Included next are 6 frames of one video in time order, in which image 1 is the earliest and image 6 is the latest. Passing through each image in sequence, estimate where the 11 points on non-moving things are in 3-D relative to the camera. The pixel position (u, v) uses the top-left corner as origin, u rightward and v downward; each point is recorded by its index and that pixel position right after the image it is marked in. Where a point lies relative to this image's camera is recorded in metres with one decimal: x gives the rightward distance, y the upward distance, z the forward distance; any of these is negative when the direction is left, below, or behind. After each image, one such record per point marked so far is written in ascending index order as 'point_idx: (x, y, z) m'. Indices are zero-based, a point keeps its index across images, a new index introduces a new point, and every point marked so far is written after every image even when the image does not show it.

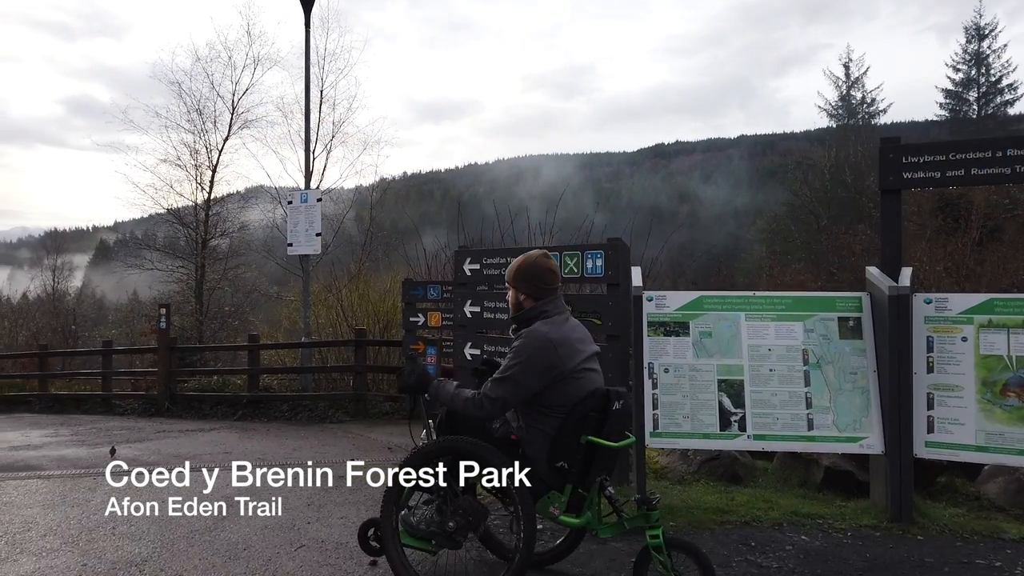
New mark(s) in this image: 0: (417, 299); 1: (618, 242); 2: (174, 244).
0: (-1.3, -0.2, +10.3) m
1: (+0.8, +0.3, +5.5) m
2: (-8.7, +1.1, +19.8) m
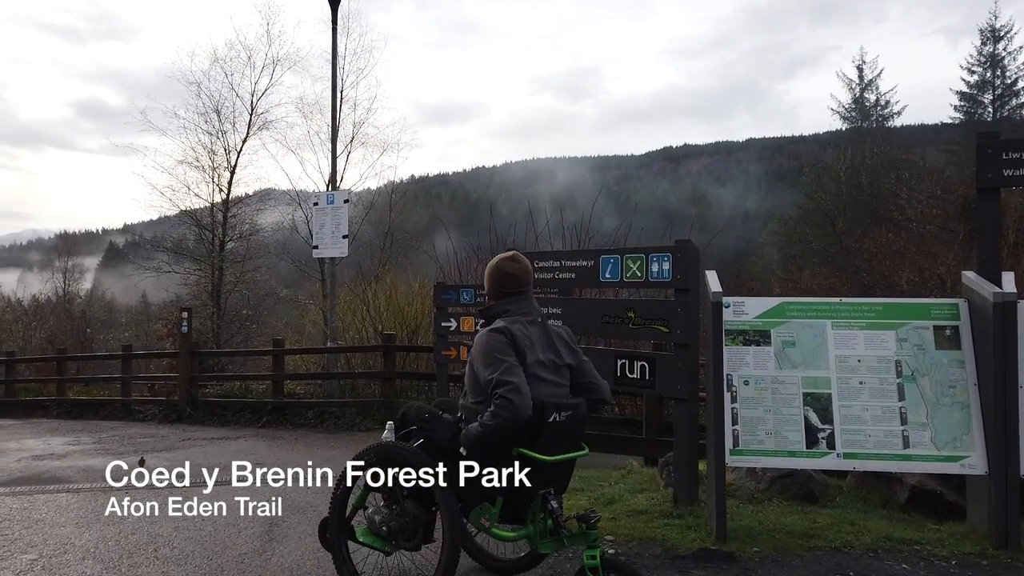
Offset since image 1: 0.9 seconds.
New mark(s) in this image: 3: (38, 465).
0: (-0.8, -0.2, +9.9) m
1: (+1.2, +0.3, +5.1) m
2: (-8.2, +1.1, +19.6) m
3: (-4.7, -1.8, +7.6) m
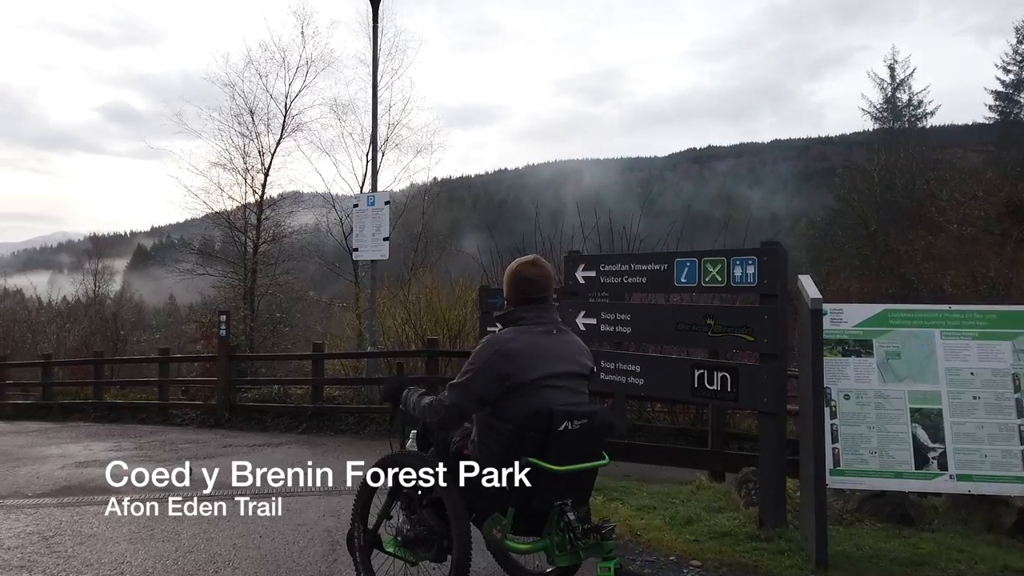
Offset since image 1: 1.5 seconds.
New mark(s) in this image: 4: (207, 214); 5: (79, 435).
0: (-0.2, -0.2, +9.7) m
1: (+1.6, +0.3, +4.8) m
2: (-7.3, +1.0, +19.5) m
3: (-4.2, -1.8, +7.5) m
4: (-7.6, +1.9, +19.1) m
5: (-6.6, -2.2, +11.6) m
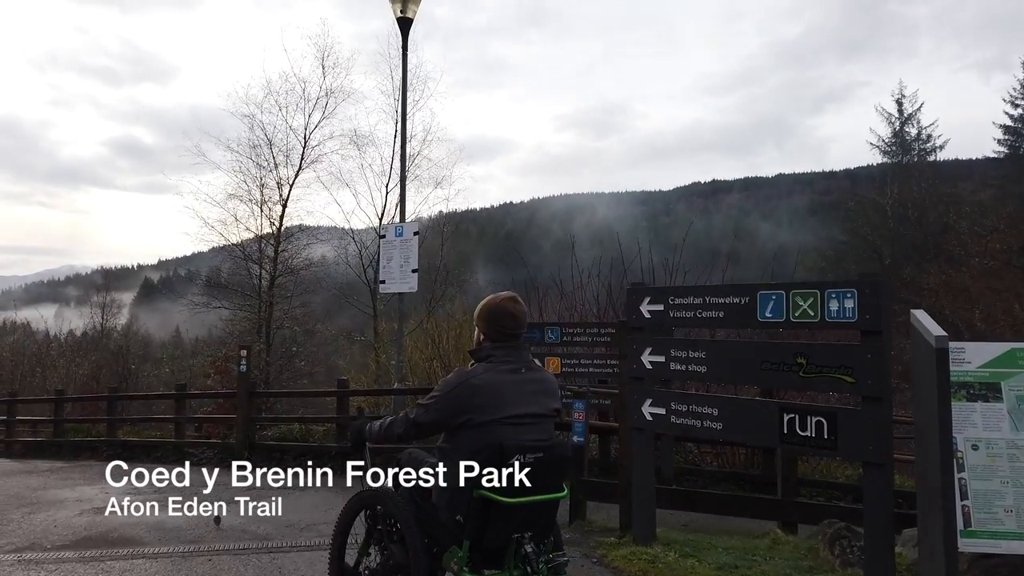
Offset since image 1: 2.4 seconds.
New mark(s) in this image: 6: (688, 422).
0: (+0.3, -0.7, +9.2) m
1: (+2.1, +0.1, +4.4) m
2: (-6.8, +0.2, +19.1) m
3: (-3.7, -2.1, +7.0) m
4: (-7.1, +1.0, +18.8) m
5: (-6.1, -2.7, +11.1) m
6: (+1.2, -0.9, +5.3) m
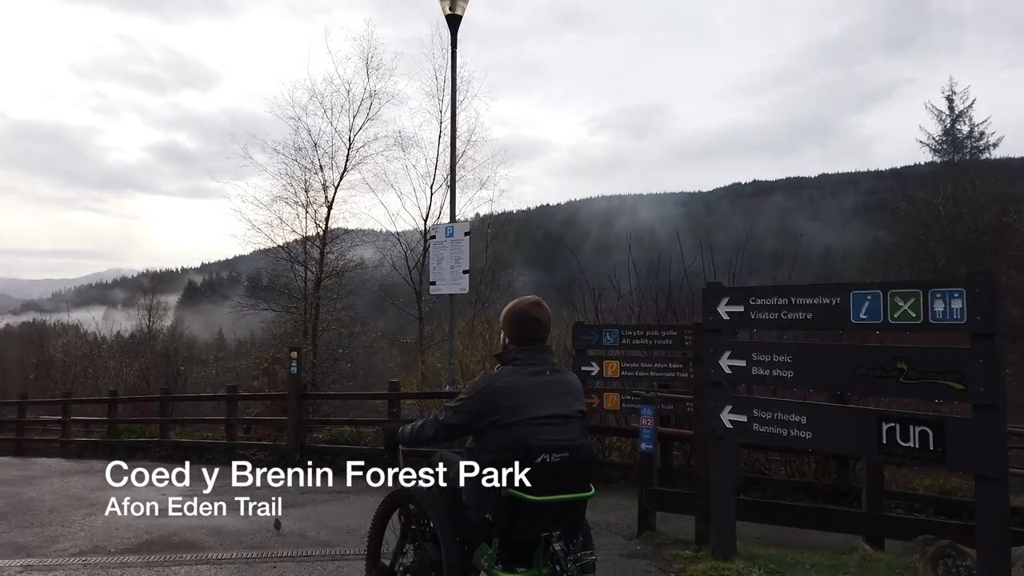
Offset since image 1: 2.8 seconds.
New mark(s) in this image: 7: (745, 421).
0: (+0.9, -0.7, +9.0) m
1: (+2.5, +0.1, +4.0) m
2: (-5.6, +0.1, +19.2) m
3: (-3.2, -2.1, +6.9) m
4: (-6.0, +1.0, +18.9) m
5: (-5.3, -2.8, +11.2) m
6: (+1.7, -0.9, +5.0) m
7: (+1.6, -0.9, +5.2) m
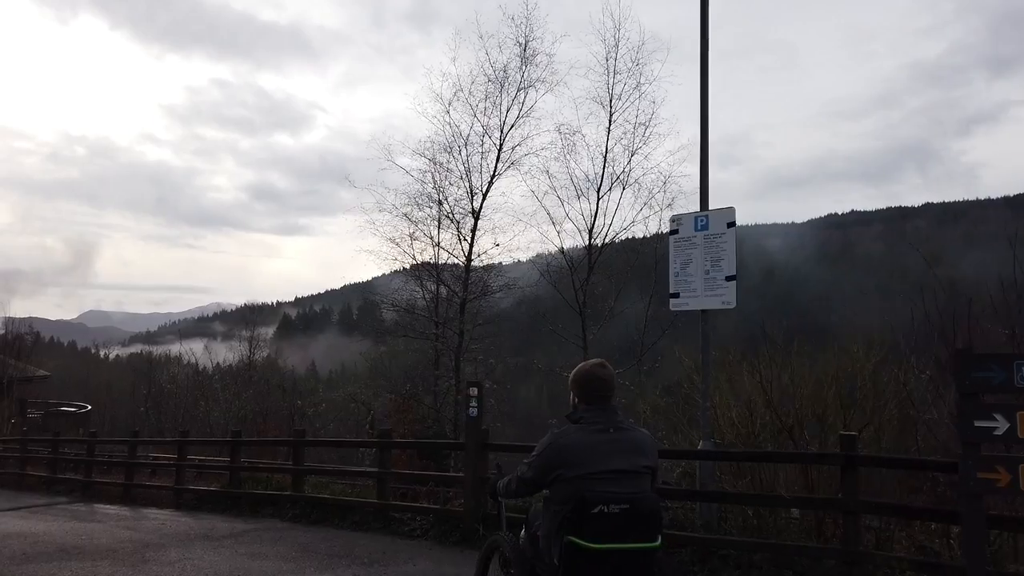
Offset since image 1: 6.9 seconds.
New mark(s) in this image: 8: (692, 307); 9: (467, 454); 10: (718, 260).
0: (+3.5, -0.7, +5.7) m
1: (+4.6, +0.2, +0.6) m
2: (-1.9, -0.4, +16.6) m
3: (-0.7, -2.1, +4.0) m
4: (-2.3, +0.5, +16.4) m
5: (-2.4, -2.9, +8.5) m
6: (+3.9, -0.8, +1.6) m
7: (+3.8, -0.8, +1.8) m
8: (+1.9, -0.2, +7.8) m
9: (-0.5, -1.9, +9.0) m
10: (+2.1, +0.3, +7.8) m
